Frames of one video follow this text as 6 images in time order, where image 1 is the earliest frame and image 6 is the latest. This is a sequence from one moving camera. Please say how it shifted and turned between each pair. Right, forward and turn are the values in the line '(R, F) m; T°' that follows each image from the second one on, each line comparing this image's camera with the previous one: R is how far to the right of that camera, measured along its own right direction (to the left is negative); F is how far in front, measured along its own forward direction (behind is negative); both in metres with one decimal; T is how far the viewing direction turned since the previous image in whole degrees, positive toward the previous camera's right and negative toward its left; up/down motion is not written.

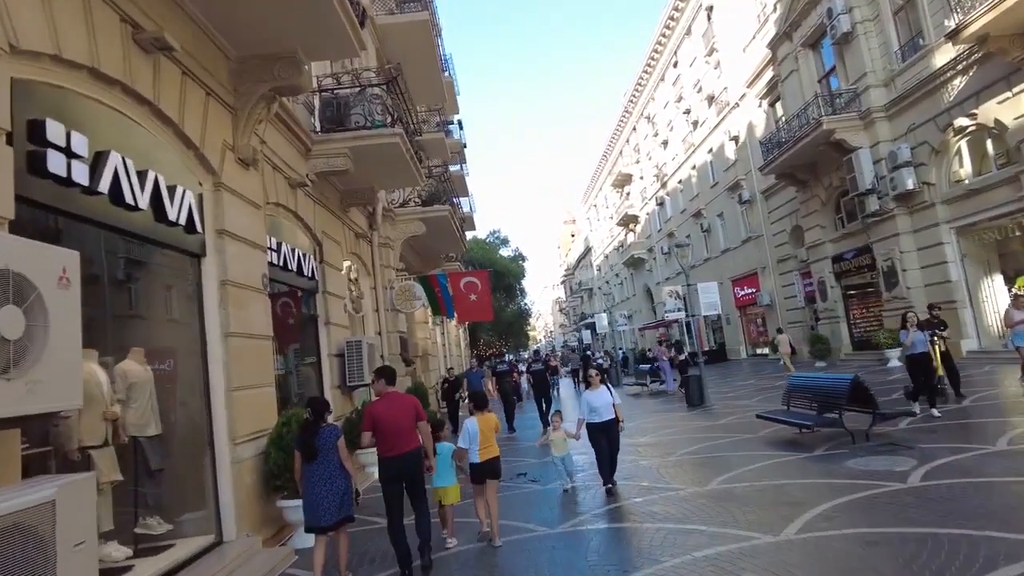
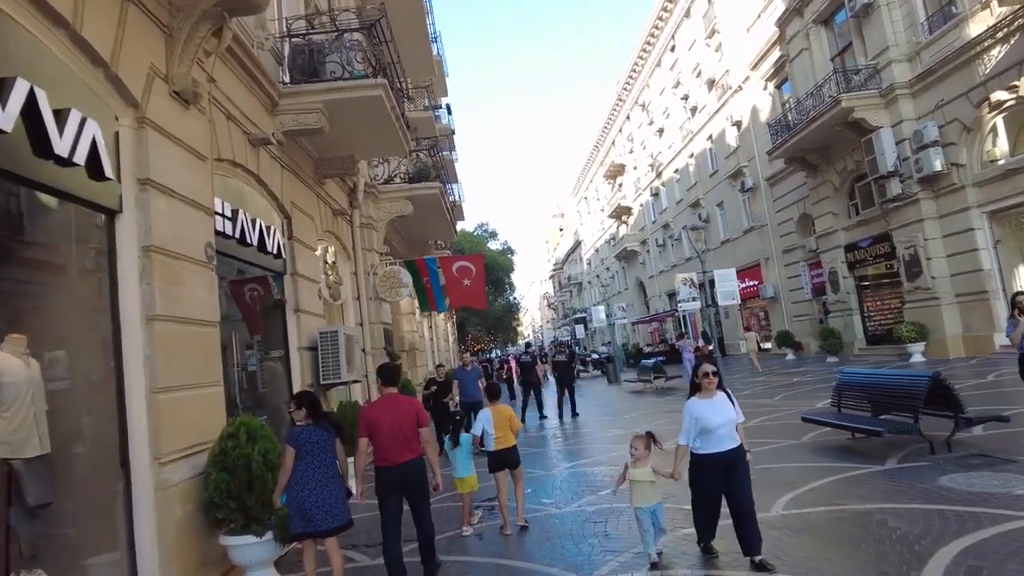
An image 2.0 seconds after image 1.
(-0.2, +1.5) m; +1°
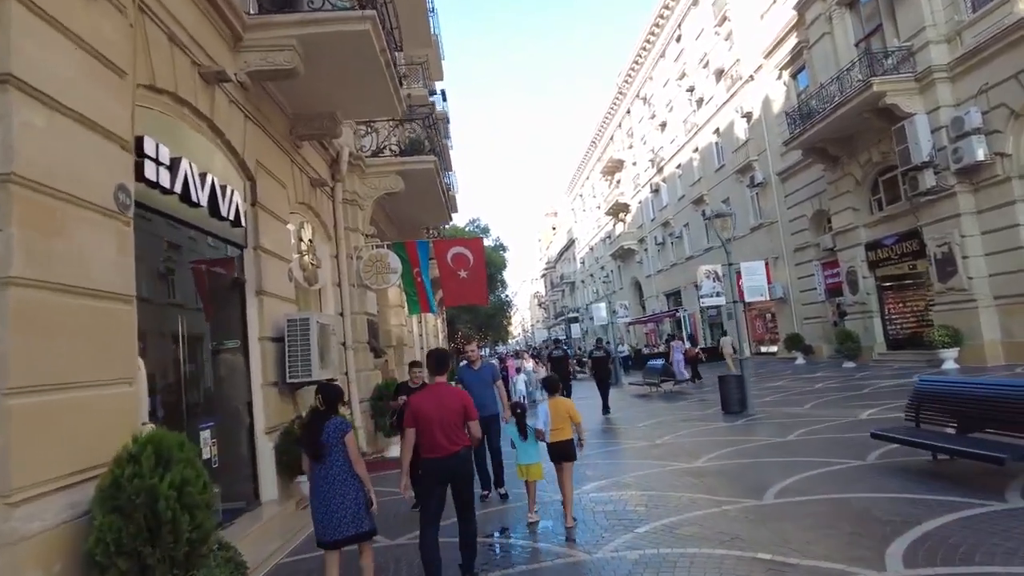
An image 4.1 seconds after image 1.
(-0.2, +1.5) m; +1°
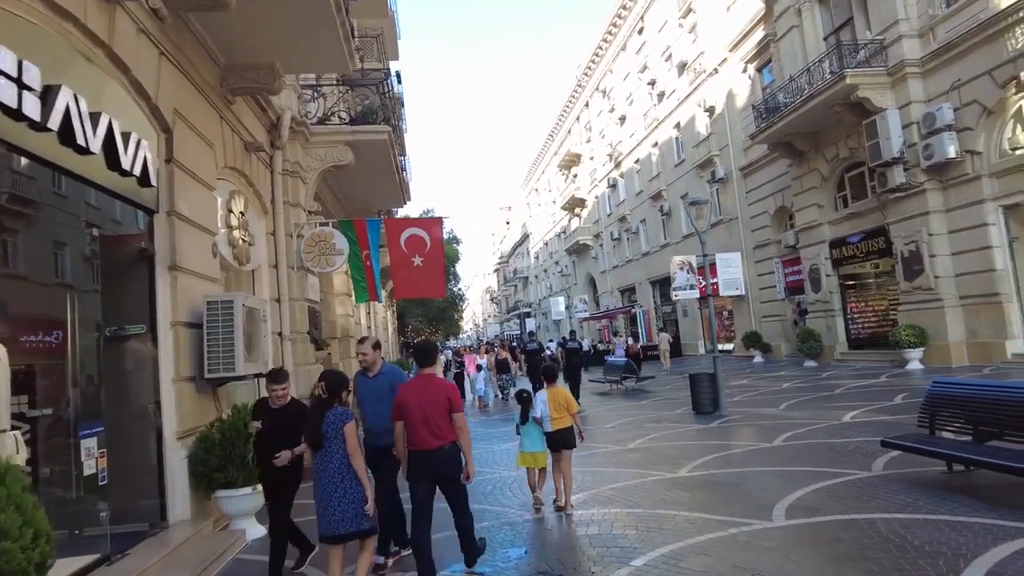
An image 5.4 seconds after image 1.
(-0.2, +1.0) m; +4°
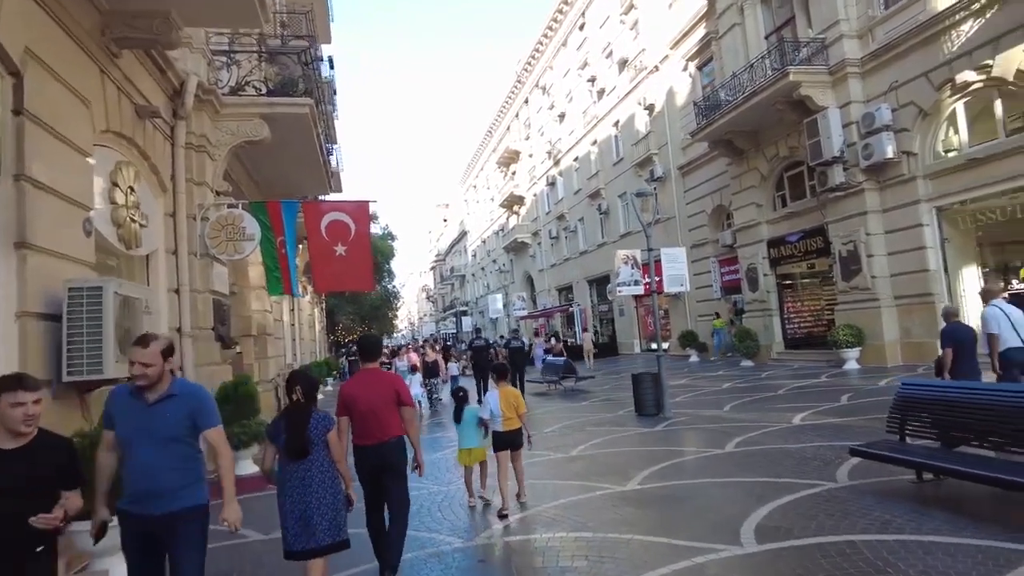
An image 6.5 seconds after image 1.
(0.0, +0.8) m; +6°
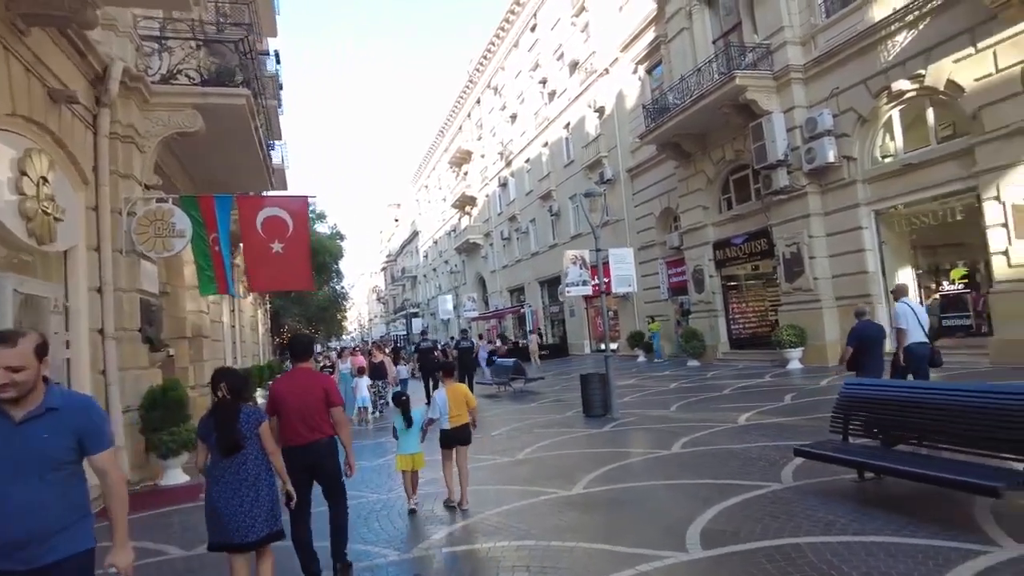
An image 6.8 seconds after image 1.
(+0.1, +0.2) m; +4°
